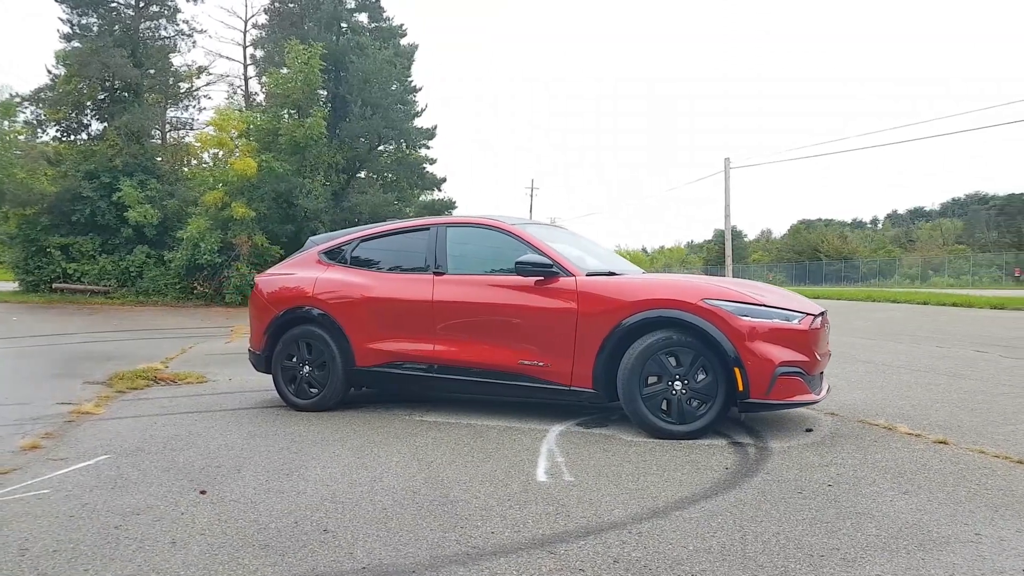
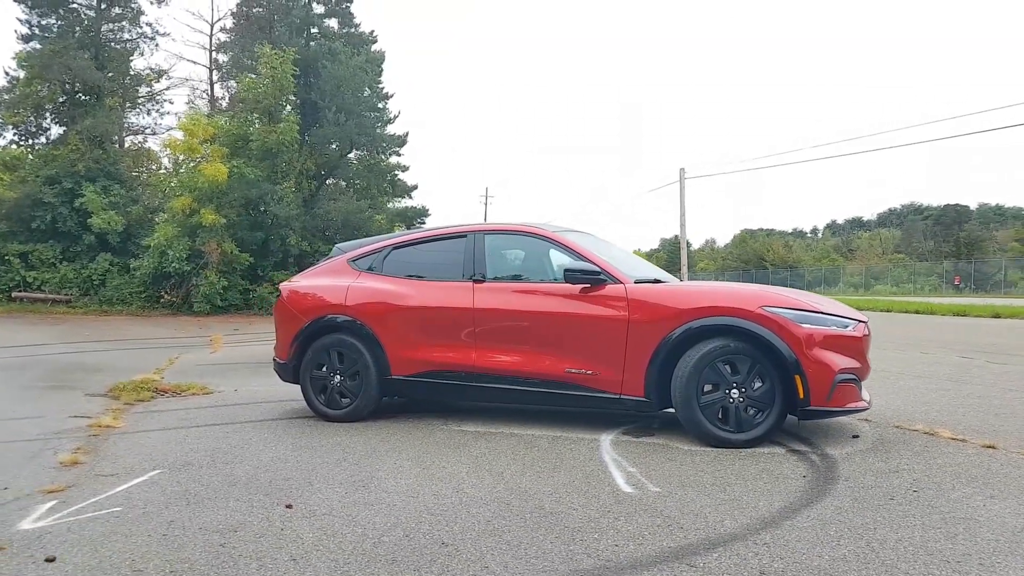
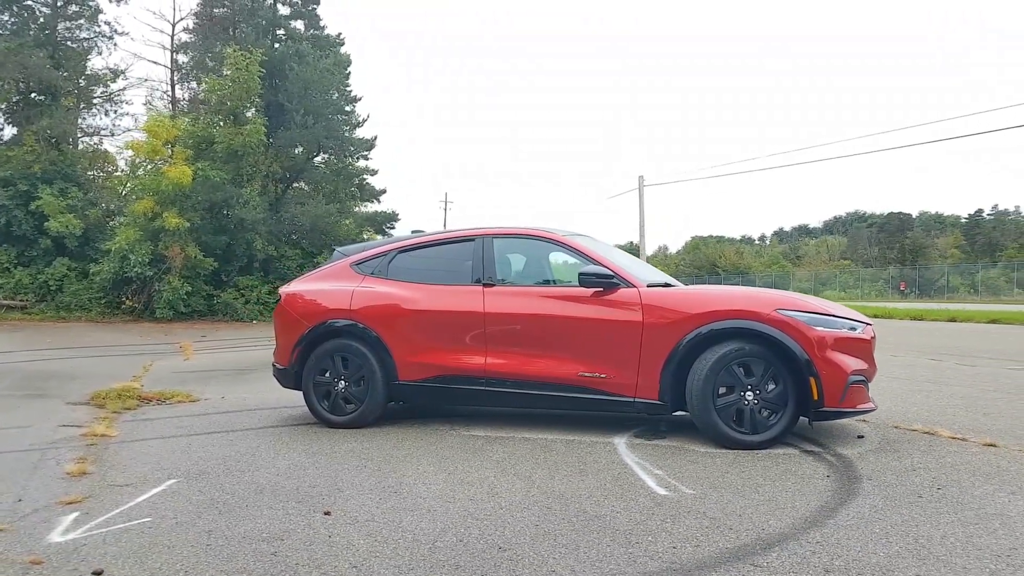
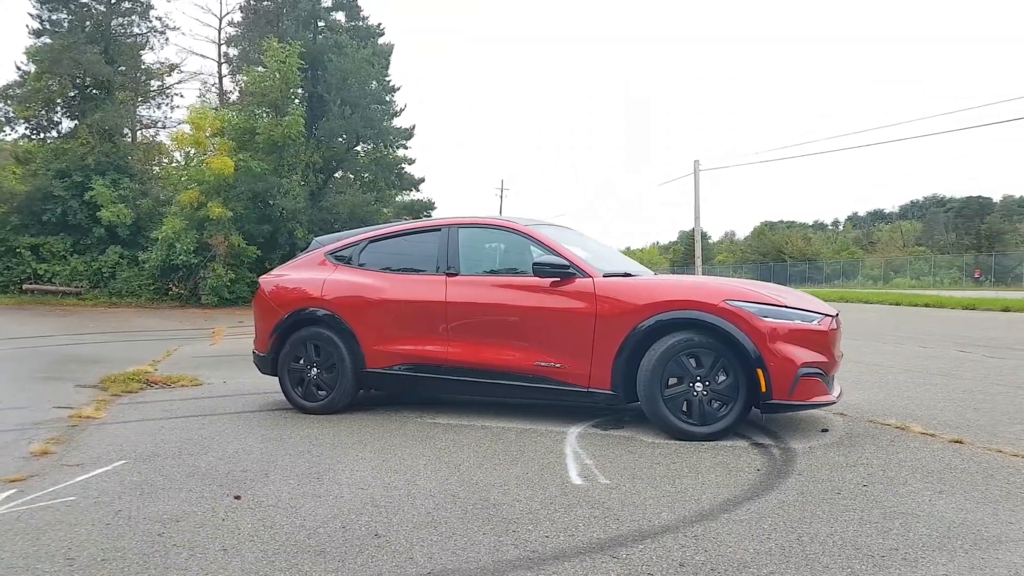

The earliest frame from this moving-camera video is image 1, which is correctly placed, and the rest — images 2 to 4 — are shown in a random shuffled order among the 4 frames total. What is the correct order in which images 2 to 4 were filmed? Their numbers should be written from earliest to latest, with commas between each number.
4, 2, 3
